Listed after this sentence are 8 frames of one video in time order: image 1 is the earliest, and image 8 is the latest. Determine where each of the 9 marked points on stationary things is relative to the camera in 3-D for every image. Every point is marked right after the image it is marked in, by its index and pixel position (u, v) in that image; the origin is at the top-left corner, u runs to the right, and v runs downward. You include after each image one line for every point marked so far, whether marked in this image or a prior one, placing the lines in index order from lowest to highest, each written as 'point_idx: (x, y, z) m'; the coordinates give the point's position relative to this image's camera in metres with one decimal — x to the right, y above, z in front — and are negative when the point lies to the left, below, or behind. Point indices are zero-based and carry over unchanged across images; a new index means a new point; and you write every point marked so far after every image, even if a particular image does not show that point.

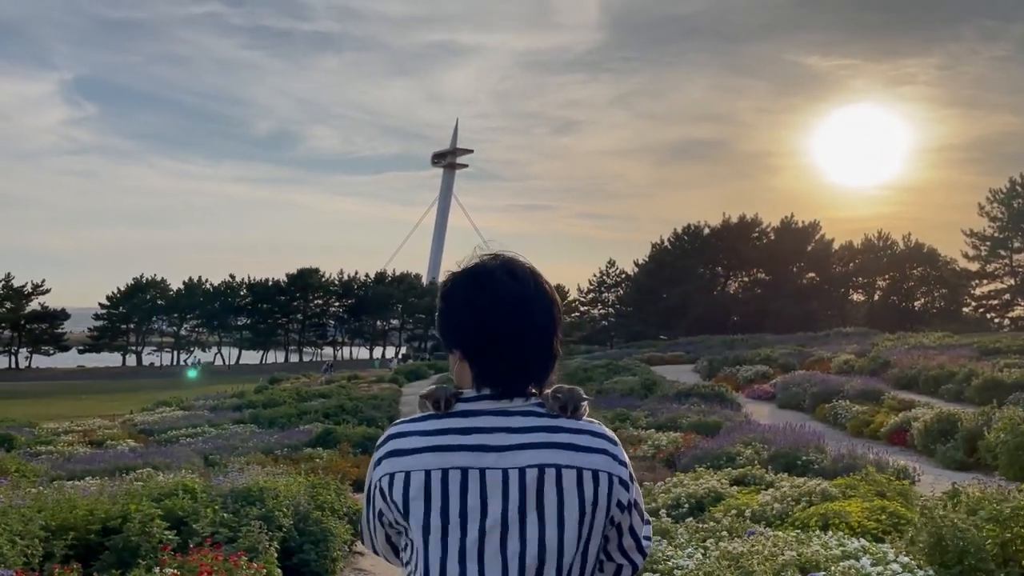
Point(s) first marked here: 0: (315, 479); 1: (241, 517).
0: (-2.8, -2.6, +11.4) m
1: (-2.7, -2.3, +8.3) m
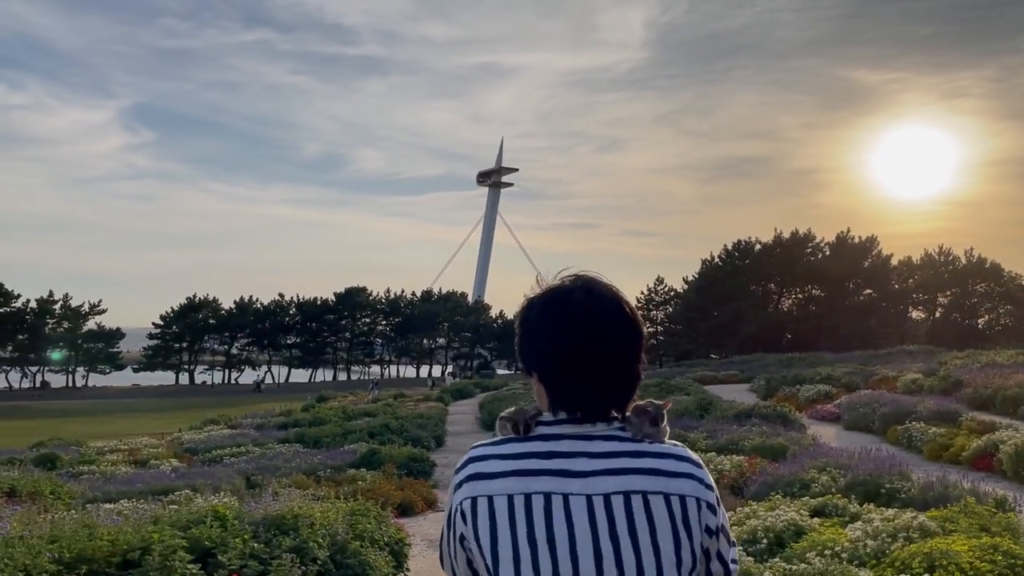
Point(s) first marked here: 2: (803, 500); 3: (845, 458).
0: (-2.1, -2.8, +10.7) m
1: (-2.2, -2.4, +7.6) m
2: (+3.6, -2.6, +10.1) m
3: (+5.4, -2.7, +13.2) m
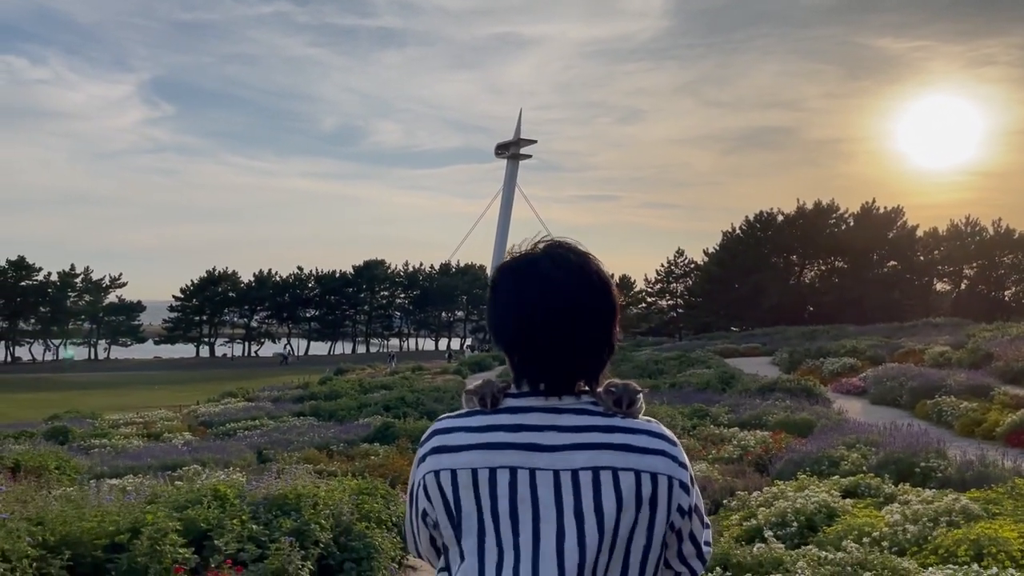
0: (-1.9, -2.4, +10.4) m
1: (-2.1, -2.1, +7.2) m
2: (+3.7, -2.2, +9.6) m
3: (+5.6, -2.3, +12.7) m
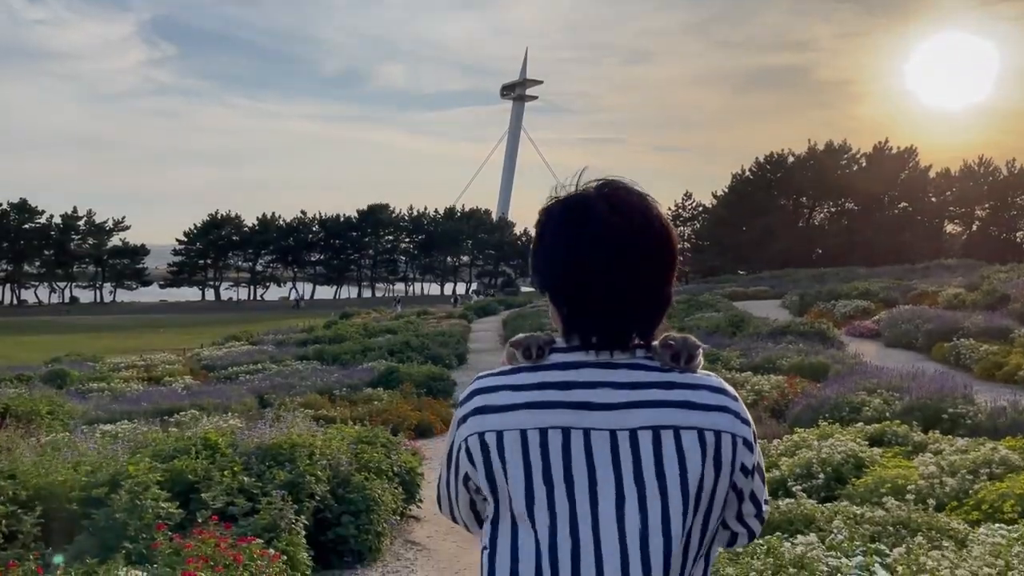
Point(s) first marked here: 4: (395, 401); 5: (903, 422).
0: (-1.8, -1.7, +9.9) m
1: (-2.0, -1.6, +6.8) m
2: (+3.8, -1.5, +9.1) m
3: (+5.7, -1.4, +12.2) m
4: (-2.1, -2.0, +14.7) m
5: (+4.6, -1.6, +9.6) m
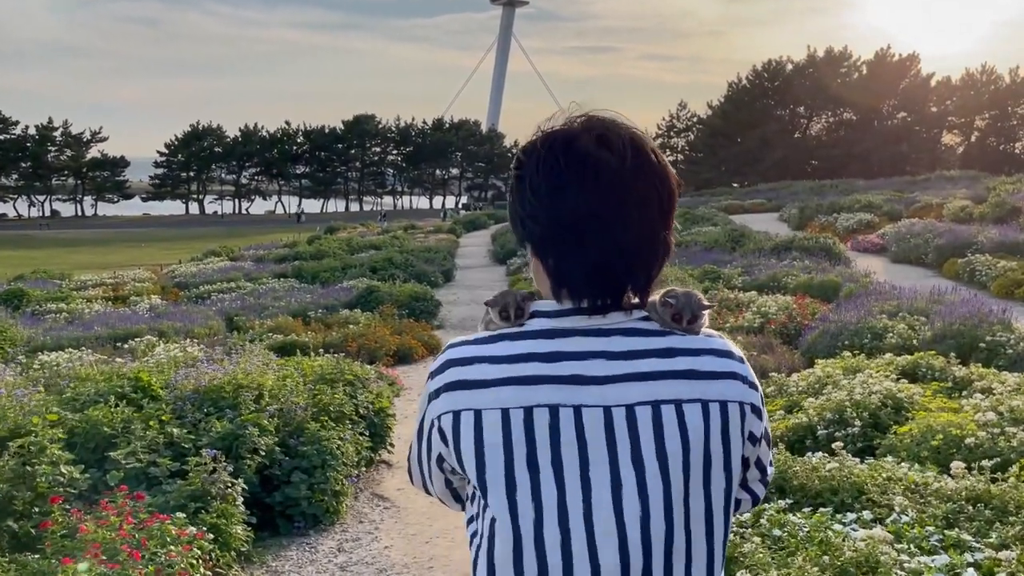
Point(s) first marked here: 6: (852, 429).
0: (-2.0, -0.8, +8.8) m
1: (-2.2, -1.0, +5.7) m
2: (+3.7, -0.7, +8.1) m
3: (+5.5, -0.2, +11.1) m
4: (-2.3, -0.6, +13.6) m
5: (+4.4, -0.7, +8.6) m
6: (+2.5, -1.0, +6.0) m
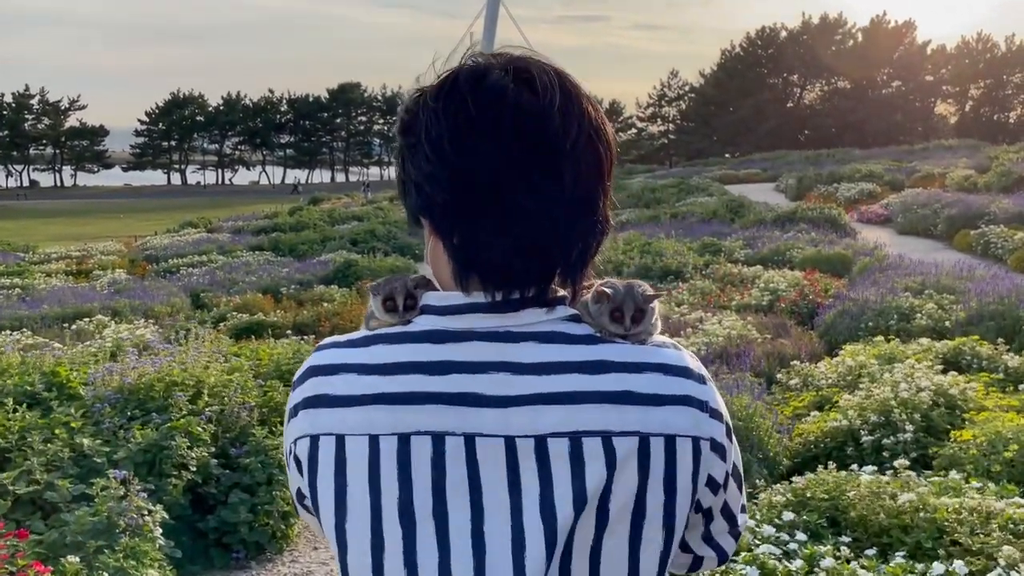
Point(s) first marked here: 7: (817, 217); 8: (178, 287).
0: (-2.1, -0.5, +7.8) m
1: (-2.2, -0.9, +4.7) m
2: (+3.6, -0.5, +7.1) m
3: (+5.3, +0.1, +10.2) m
4: (-2.5, -0.2, +12.6) m
5: (+4.3, -0.4, +7.6) m
6: (+2.4, -0.9, +5.0) m
7: (+6.9, +1.6, +18.7) m
8: (-6.0, 0.0, +14.9) m
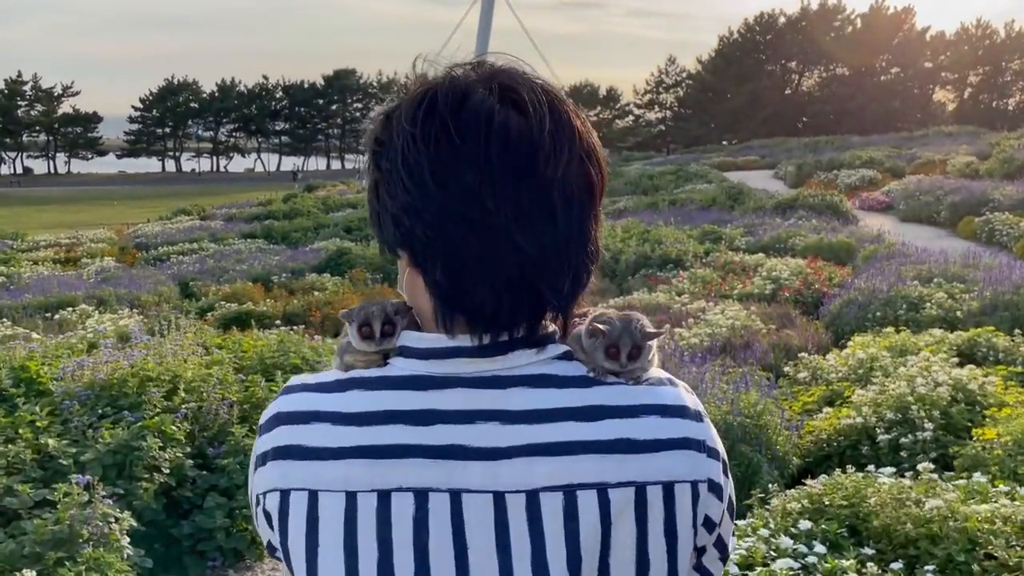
0: (-2.1, -0.4, +7.5) m
1: (-2.3, -0.8, +4.4) m
2: (+3.5, -0.4, +6.9) m
3: (+5.3, +0.3, +9.9) m
4: (-2.5, 0.0, +12.3) m
5: (+4.2, -0.4, +7.3) m
6: (+2.3, -0.8, +4.7) m
7: (+6.8, +1.9, +18.4) m
8: (-6.1, +0.2, +14.6) m
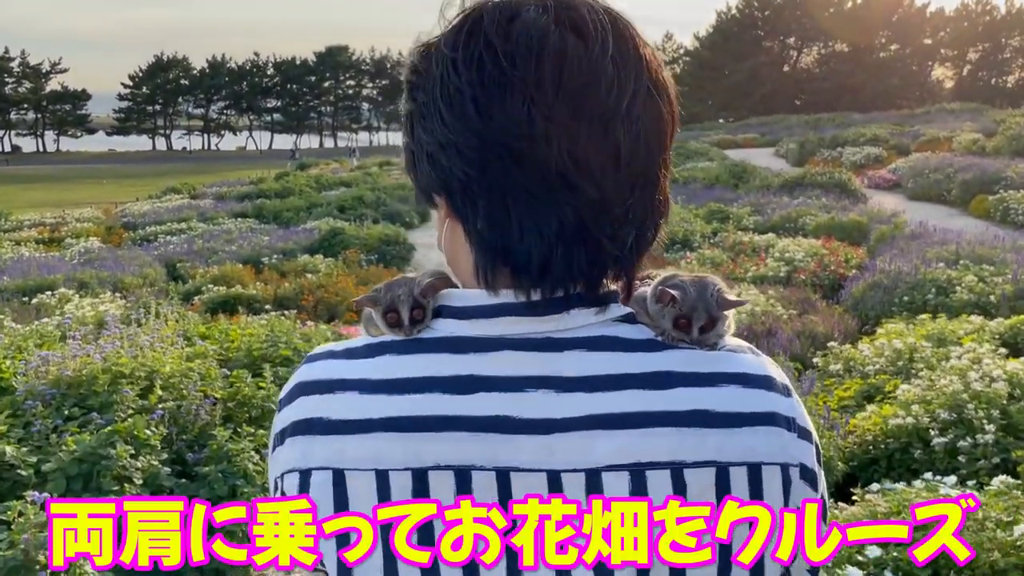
0: (-2.1, -0.3, +7.0) m
1: (-2.2, -0.8, +3.9) m
2: (+3.6, -0.3, +6.4) m
3: (+5.3, +0.5, +9.4) m
4: (-2.5, +0.2, +11.8) m
5: (+4.3, -0.2, +6.9) m
6: (+2.4, -0.8, +4.3) m
7: (+6.8, +2.3, +17.9) m
8: (-6.1, +0.5, +14.0) m
